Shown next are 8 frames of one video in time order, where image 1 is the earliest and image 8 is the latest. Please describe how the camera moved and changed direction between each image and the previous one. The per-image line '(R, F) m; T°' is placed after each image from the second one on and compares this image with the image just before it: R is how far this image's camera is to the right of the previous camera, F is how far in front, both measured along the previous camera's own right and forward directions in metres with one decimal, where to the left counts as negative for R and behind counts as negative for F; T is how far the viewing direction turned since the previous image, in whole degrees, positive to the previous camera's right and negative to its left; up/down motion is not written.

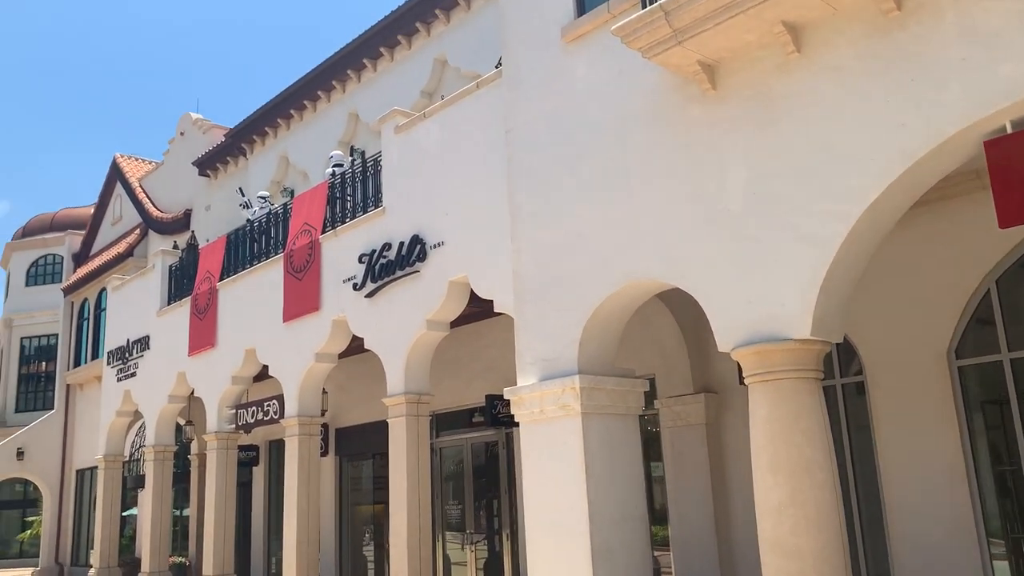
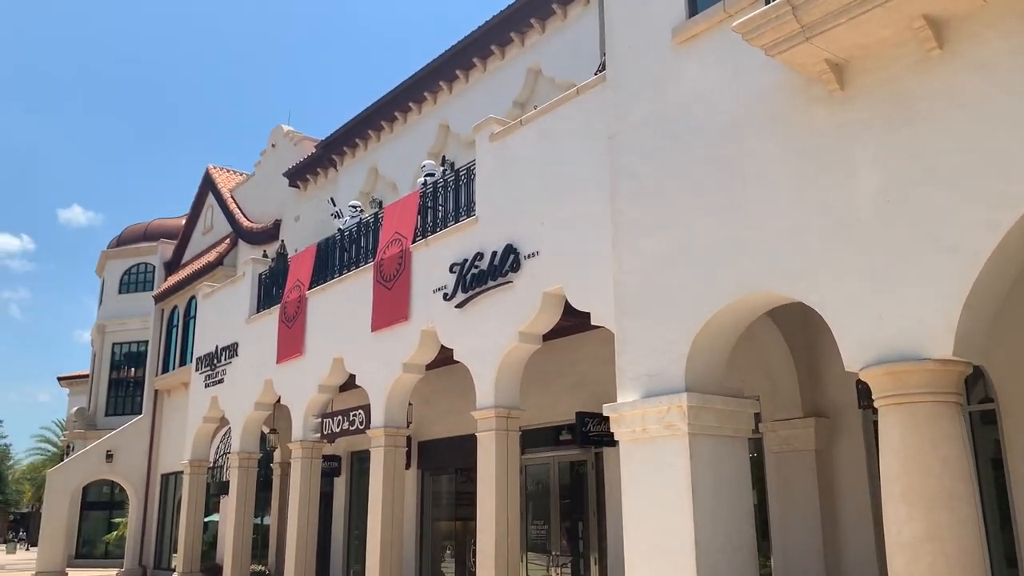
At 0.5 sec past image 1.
(-0.3, +0.3) m; -5°
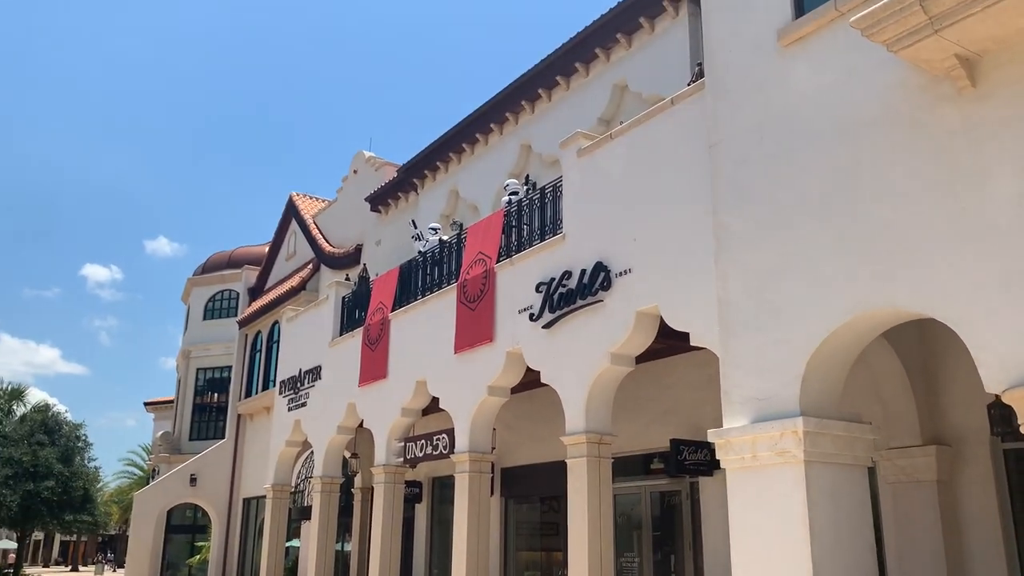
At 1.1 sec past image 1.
(-0.2, +0.4) m; -5°
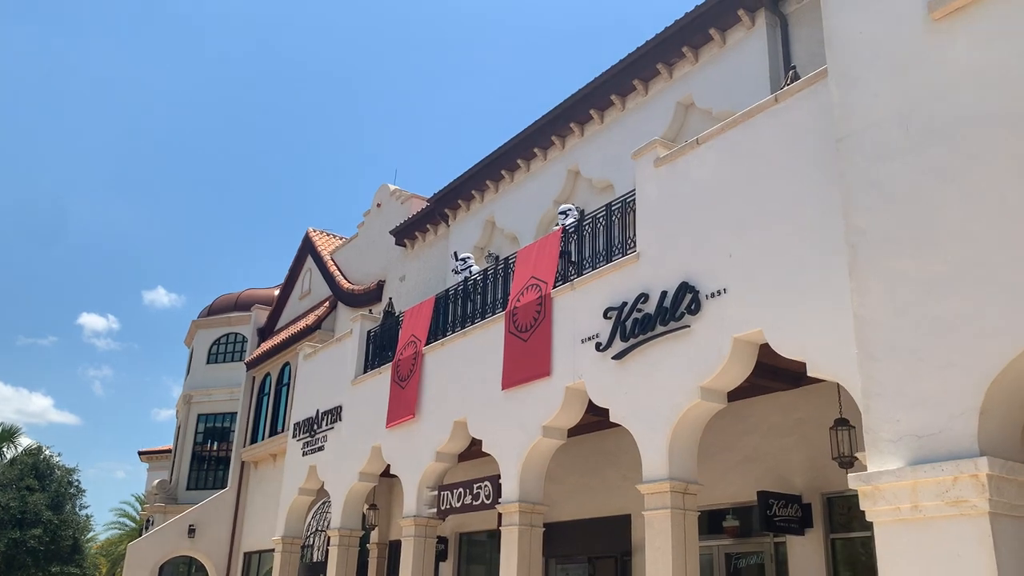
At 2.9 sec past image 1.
(-0.7, +1.4) m; 0°
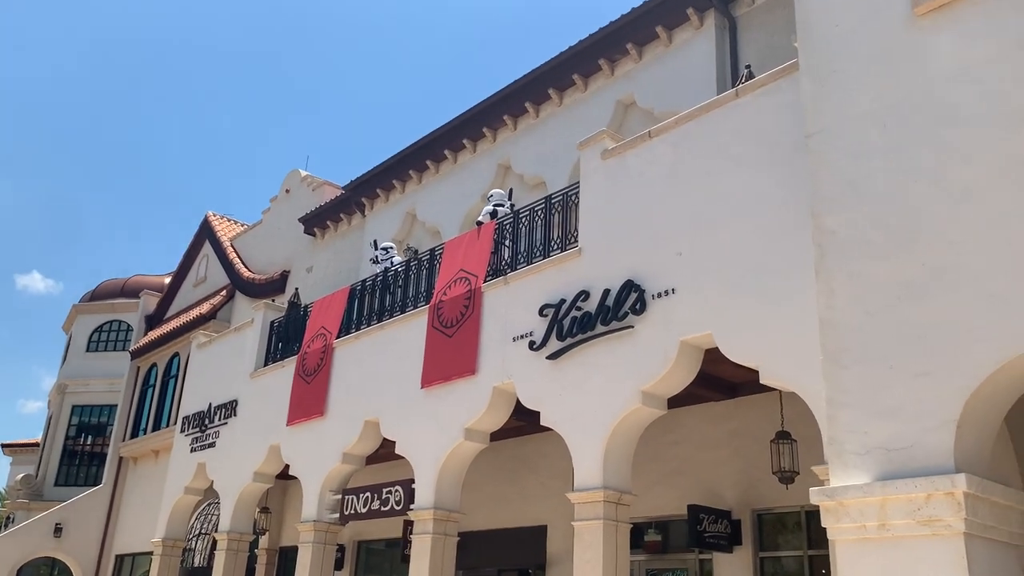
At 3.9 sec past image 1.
(-0.3, +0.7) m; +7°
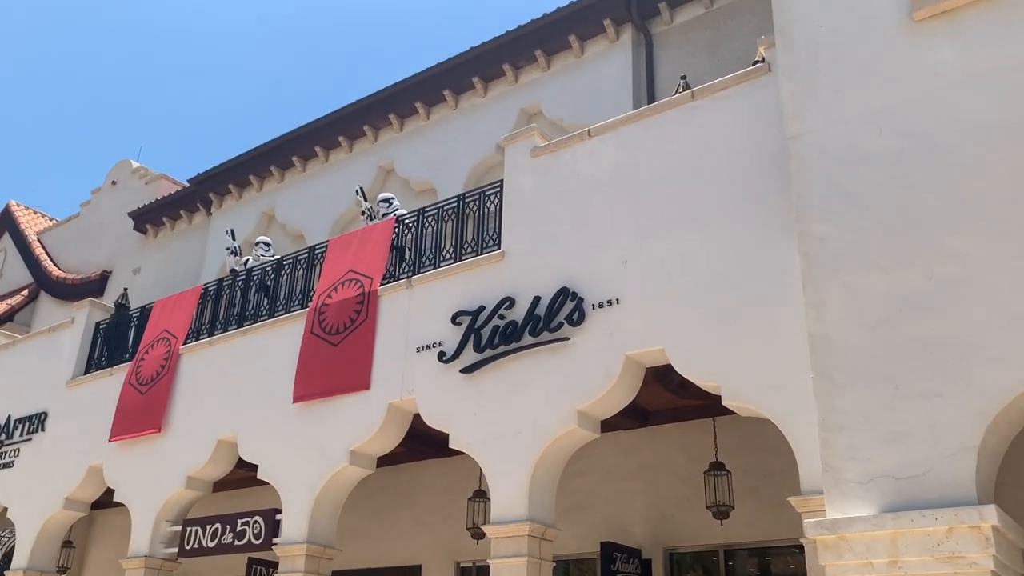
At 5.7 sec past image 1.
(-0.9, +1.1) m; +12°
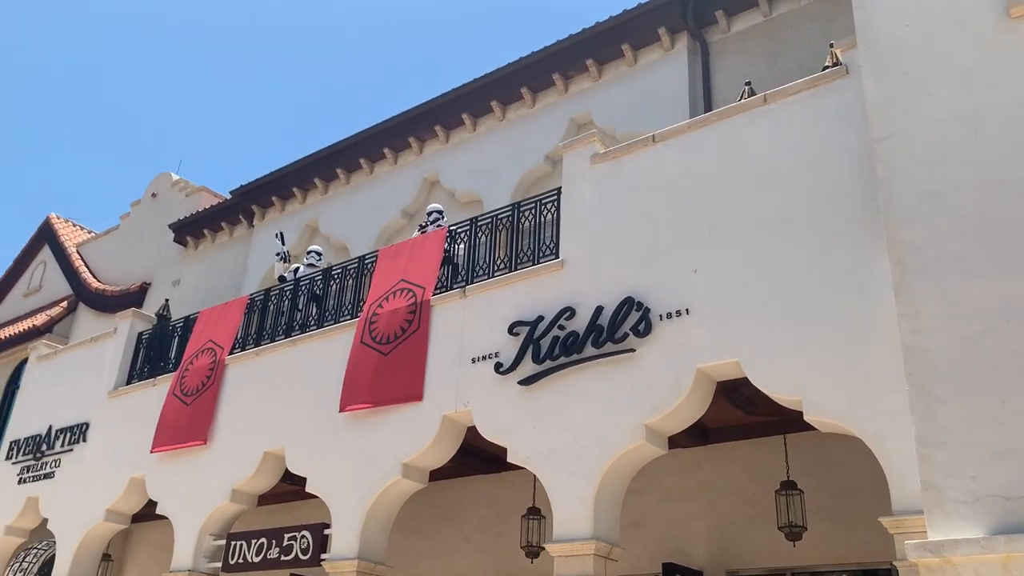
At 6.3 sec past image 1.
(-0.3, +0.2) m; -2°
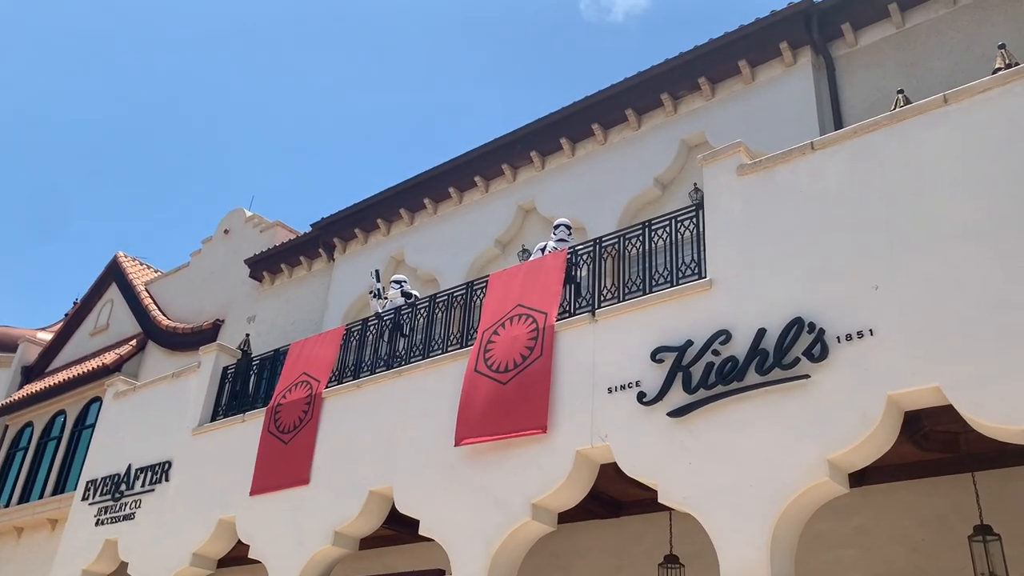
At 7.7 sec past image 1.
(-0.9, +0.7) m; -2°
